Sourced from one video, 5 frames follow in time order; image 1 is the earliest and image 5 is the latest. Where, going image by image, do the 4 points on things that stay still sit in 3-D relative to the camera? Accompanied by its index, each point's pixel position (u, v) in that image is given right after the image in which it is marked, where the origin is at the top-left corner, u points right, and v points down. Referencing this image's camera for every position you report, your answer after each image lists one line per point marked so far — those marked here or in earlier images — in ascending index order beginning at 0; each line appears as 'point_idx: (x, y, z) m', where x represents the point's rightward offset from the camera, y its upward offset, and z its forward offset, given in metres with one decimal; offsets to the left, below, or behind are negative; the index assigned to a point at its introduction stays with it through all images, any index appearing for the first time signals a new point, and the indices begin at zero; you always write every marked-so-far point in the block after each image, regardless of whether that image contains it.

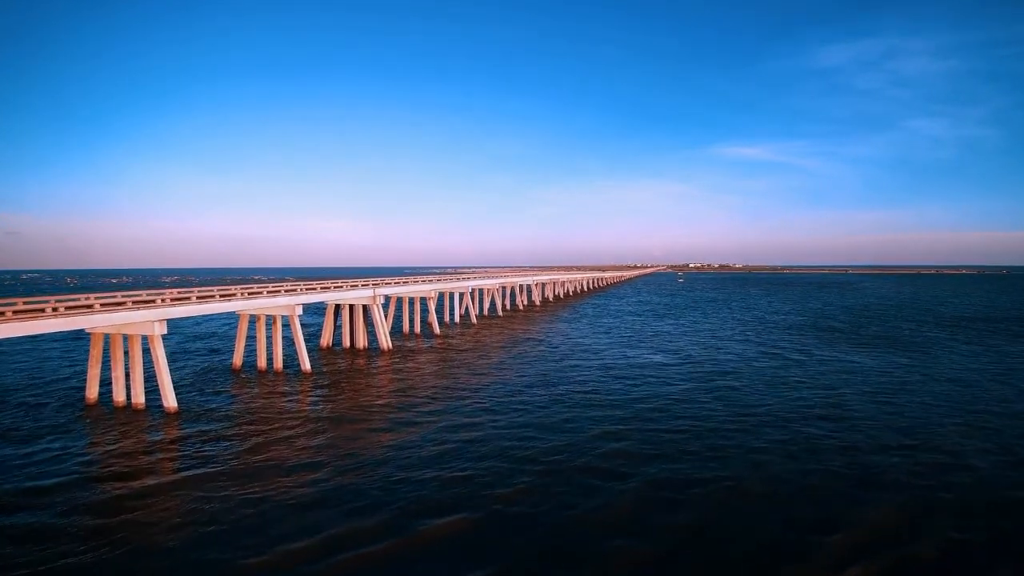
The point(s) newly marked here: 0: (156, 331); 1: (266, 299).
0: (-10.3, -1.3, +14.3) m
1: (-9.6, -0.6, +19.1) m
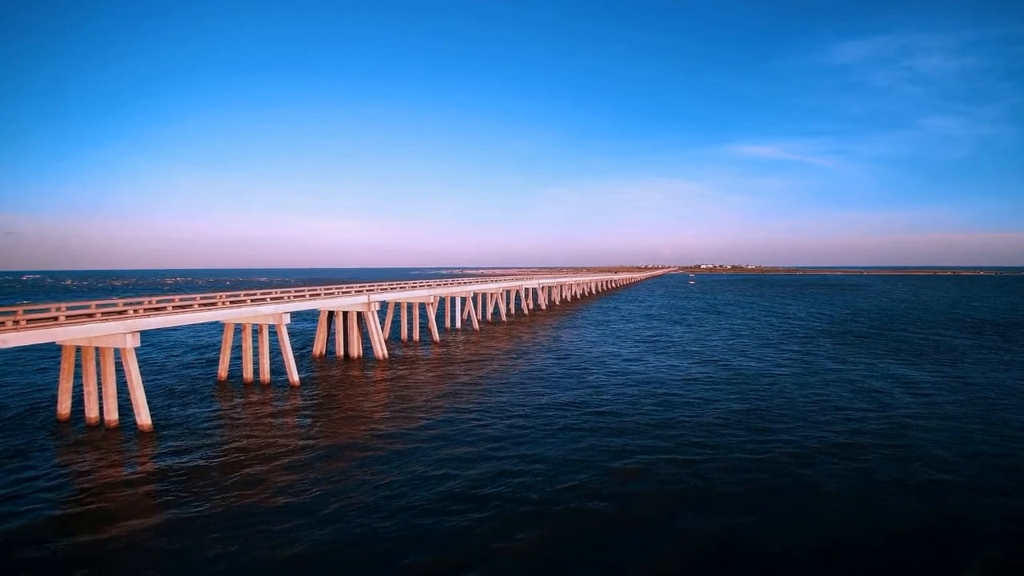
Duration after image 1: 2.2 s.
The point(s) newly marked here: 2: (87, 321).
0: (-10.2, -1.5, +13.5) m
1: (-9.4, -0.8, +18.2) m
2: (-11.4, -1.0, +13.4) m
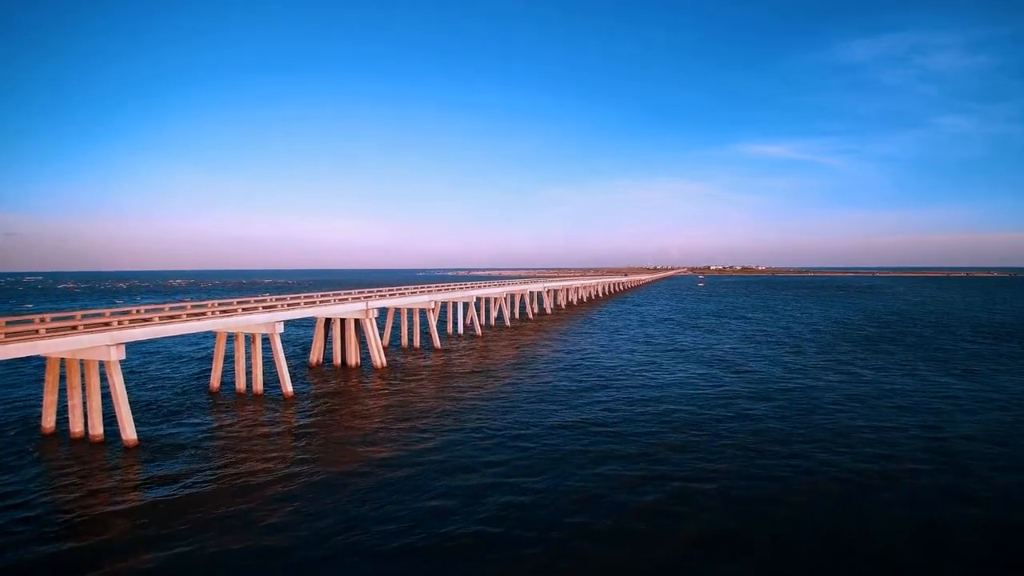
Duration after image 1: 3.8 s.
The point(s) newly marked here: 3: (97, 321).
0: (-10.2, -1.7, +13.1) m
1: (-9.4, -1.0, +17.8) m
2: (-11.3, -1.2, +13.0) m
3: (-11.5, -1.0, +14.1) m
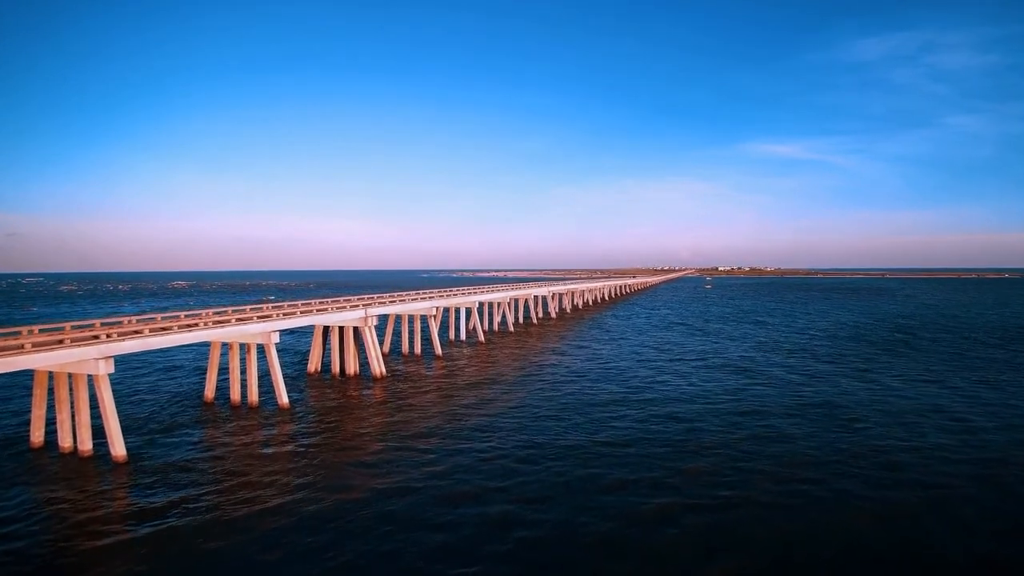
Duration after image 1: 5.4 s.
0: (-10.2, -2.0, +12.7) m
1: (-9.3, -1.2, +17.5) m
2: (-11.3, -1.4, +12.7) m
3: (-11.5, -1.2, +13.8) m
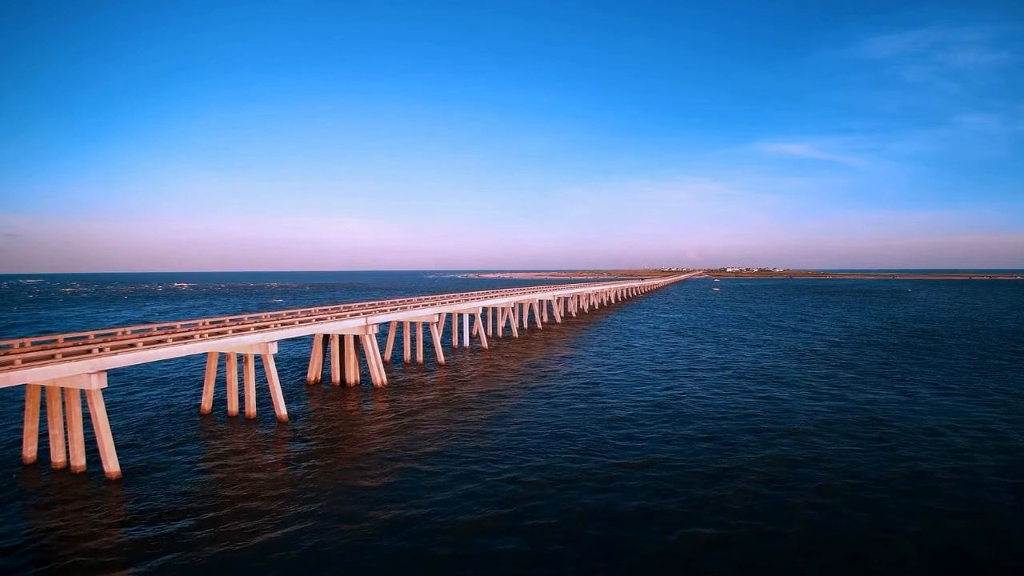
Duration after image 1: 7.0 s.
0: (-10.1, -2.2, +12.5) m
1: (-9.1, -1.5, +17.2) m
2: (-11.2, -1.7, +12.5) m
3: (-11.4, -1.4, +13.6) m
